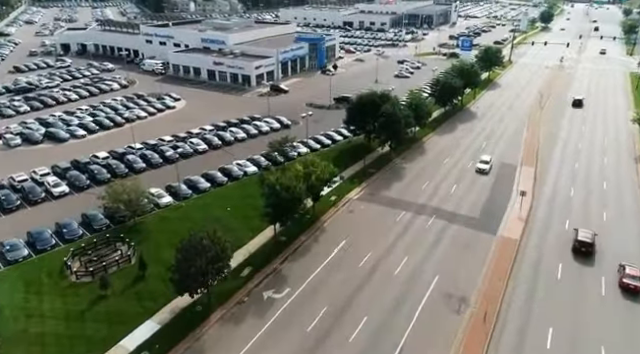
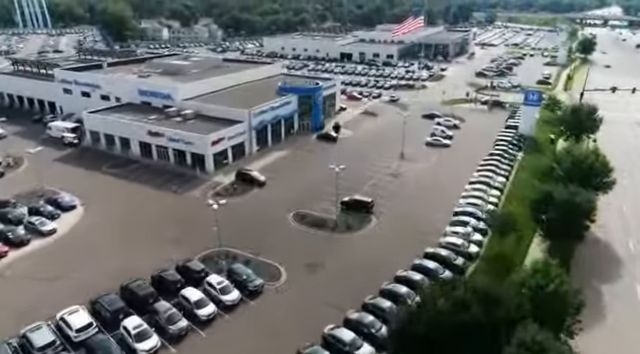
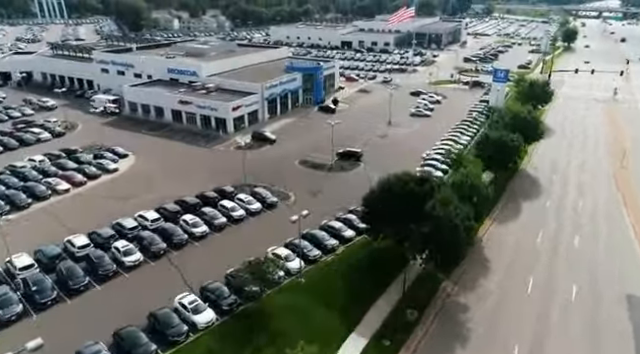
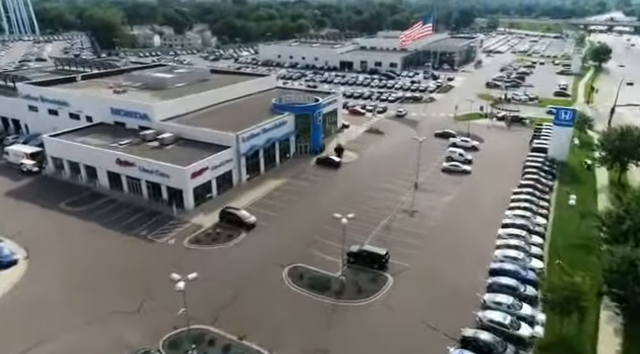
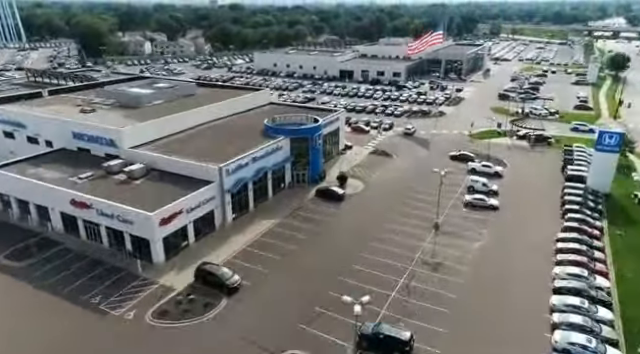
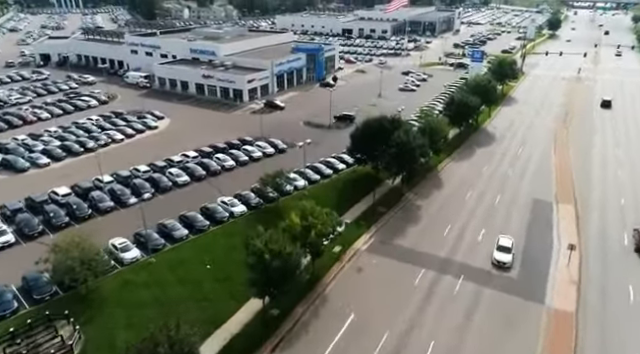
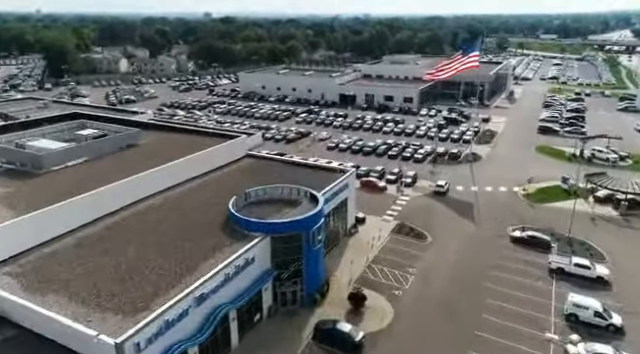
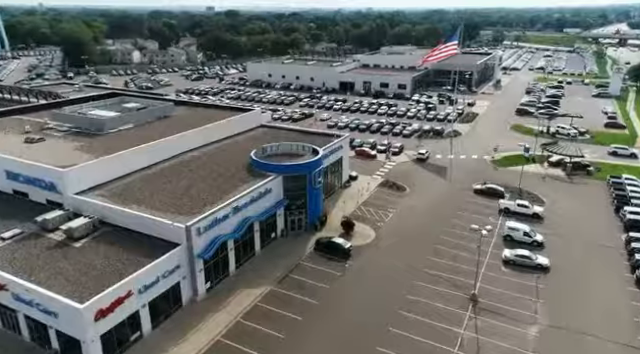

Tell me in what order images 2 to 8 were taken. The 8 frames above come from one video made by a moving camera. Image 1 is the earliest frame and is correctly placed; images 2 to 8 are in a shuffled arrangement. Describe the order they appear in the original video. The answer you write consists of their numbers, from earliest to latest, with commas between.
6, 3, 2, 4, 5, 8, 7
